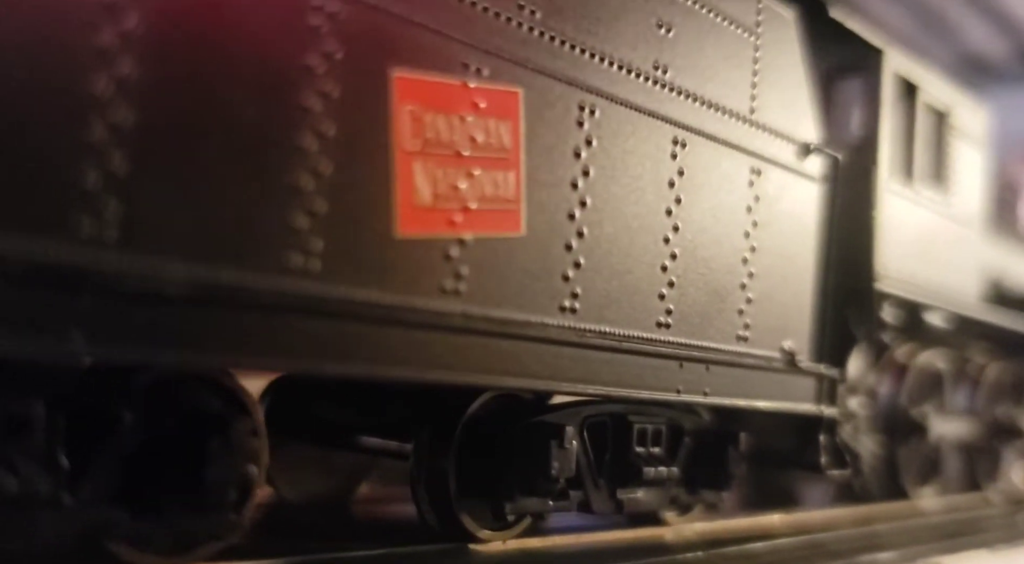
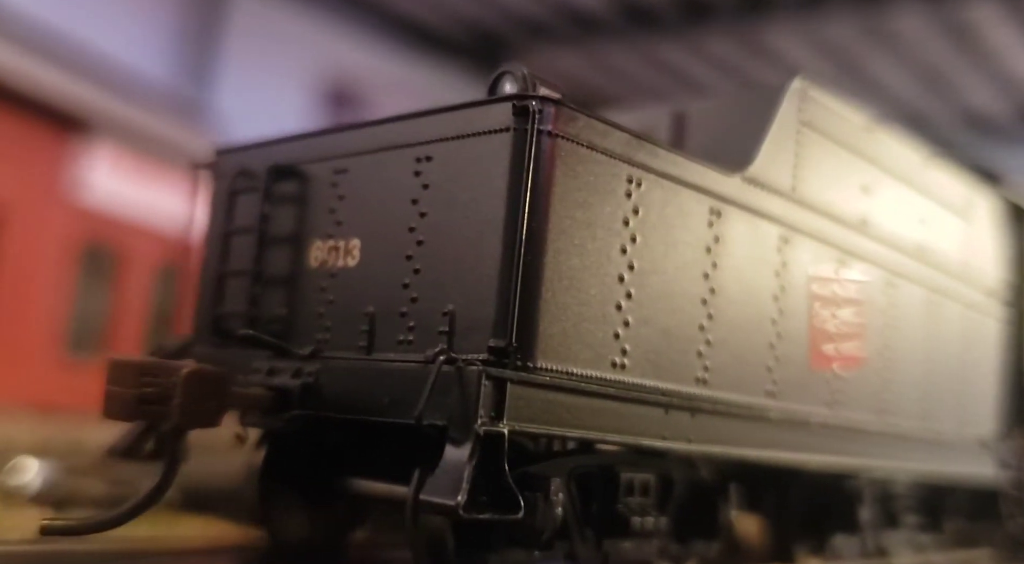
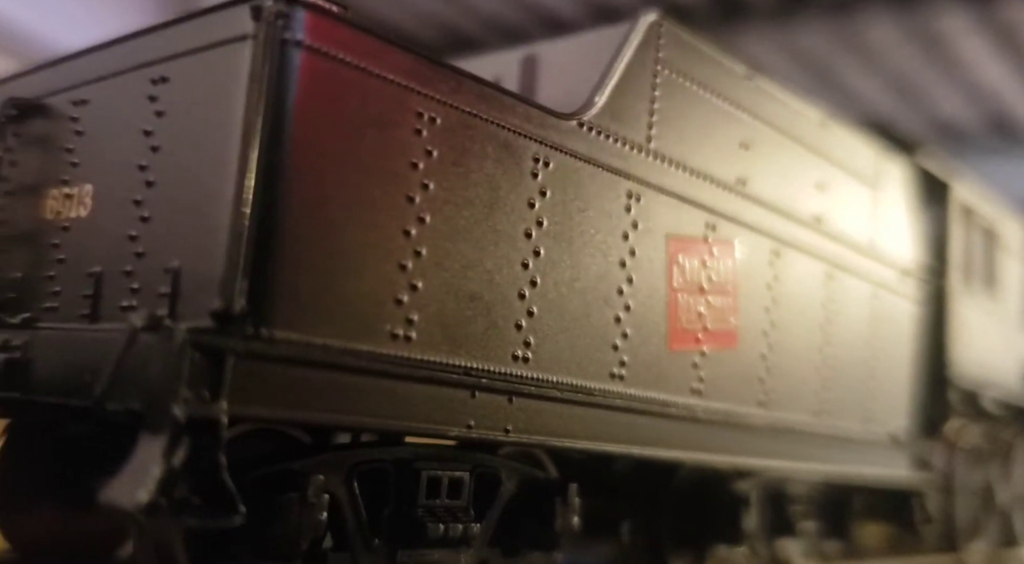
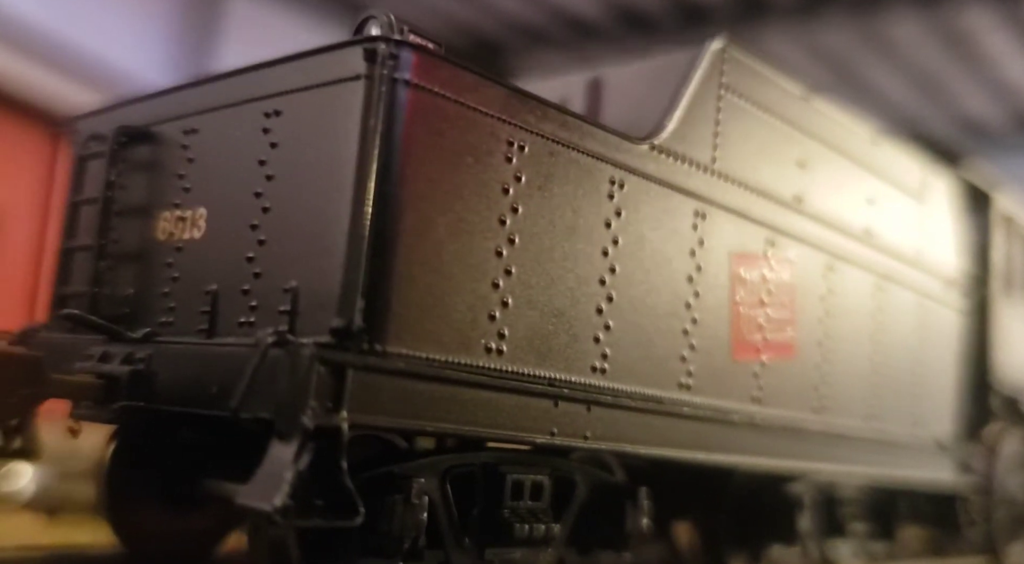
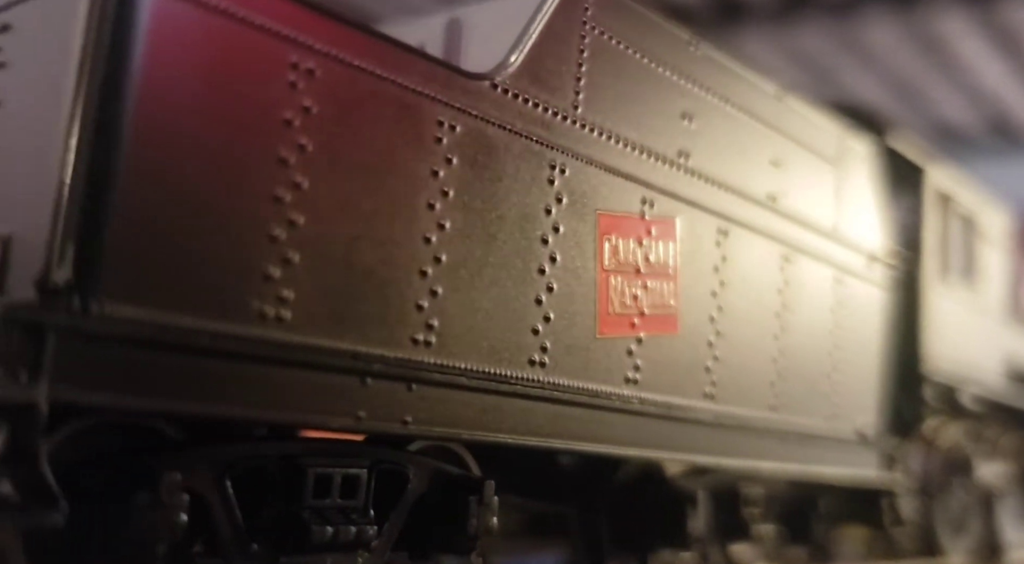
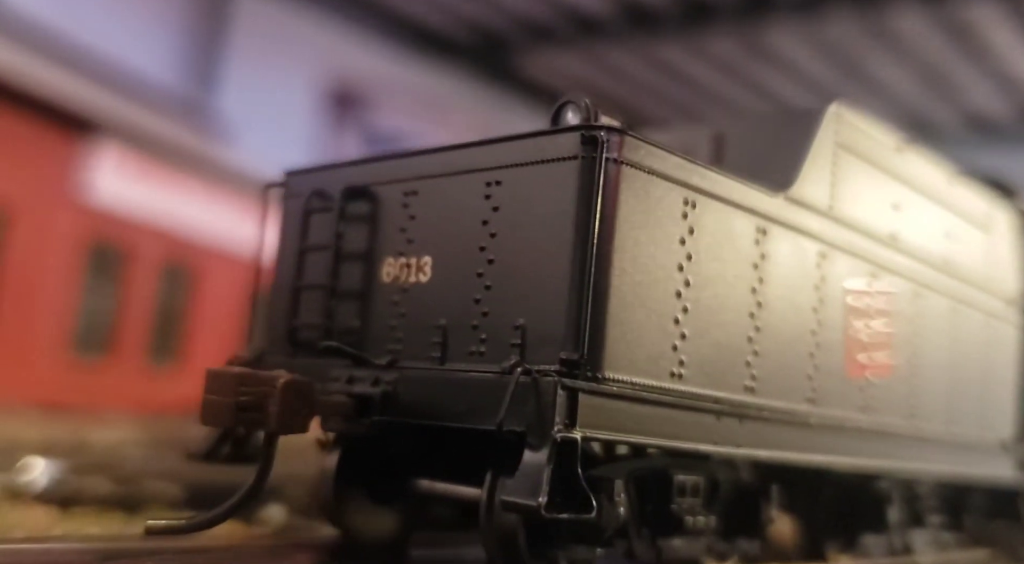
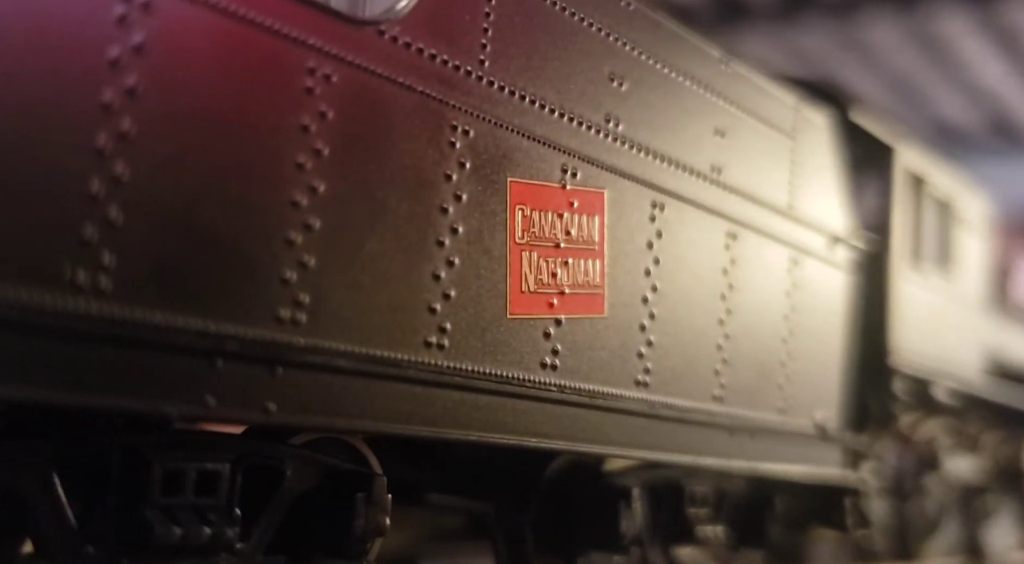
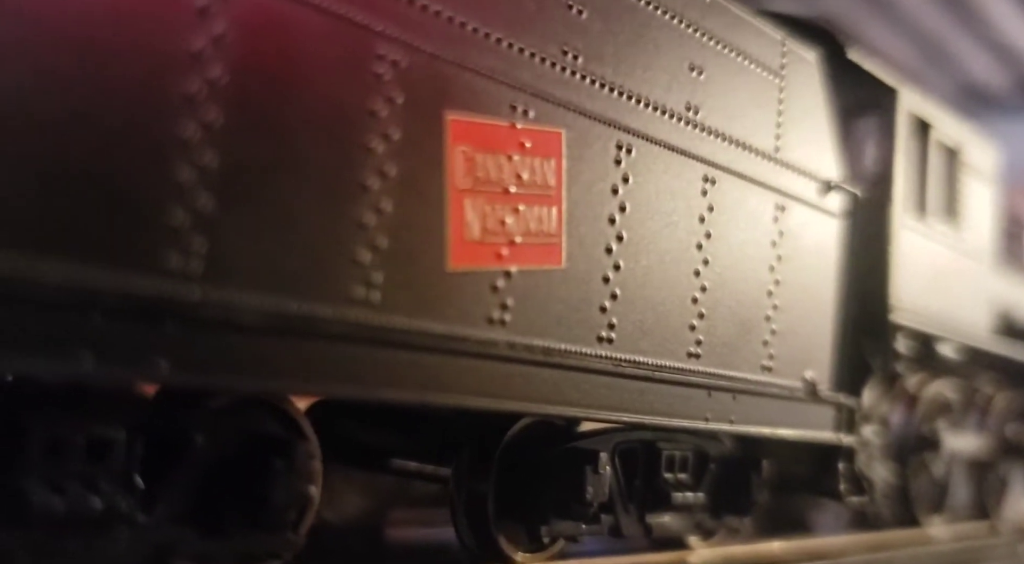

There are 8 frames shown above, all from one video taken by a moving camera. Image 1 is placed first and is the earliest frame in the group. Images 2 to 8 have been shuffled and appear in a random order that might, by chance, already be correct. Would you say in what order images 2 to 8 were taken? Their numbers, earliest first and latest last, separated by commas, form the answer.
8, 7, 5, 3, 4, 2, 6
